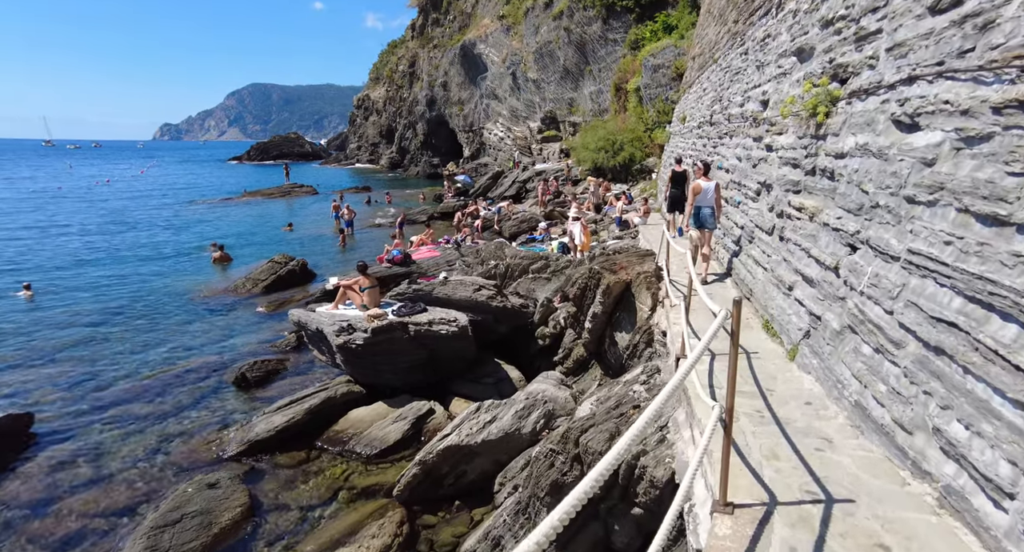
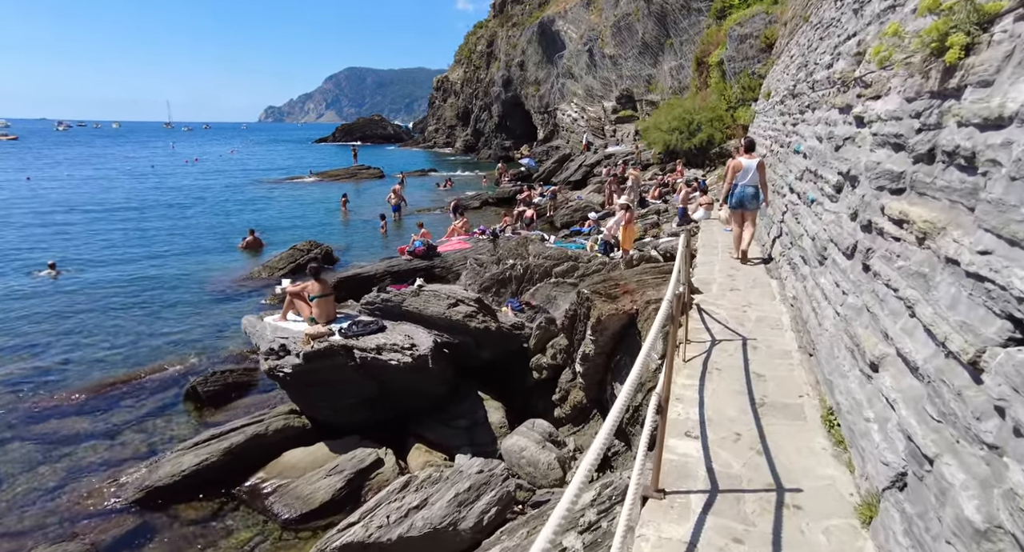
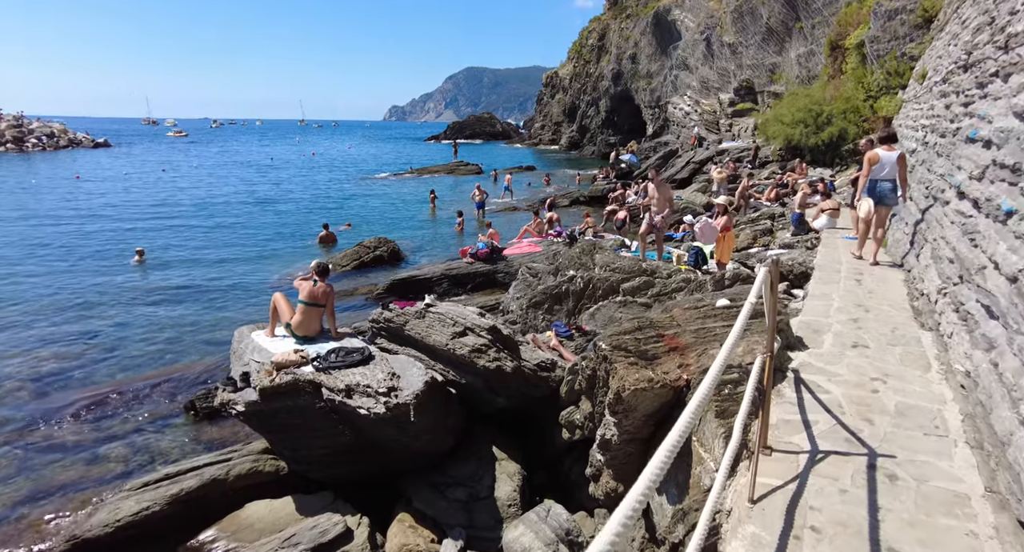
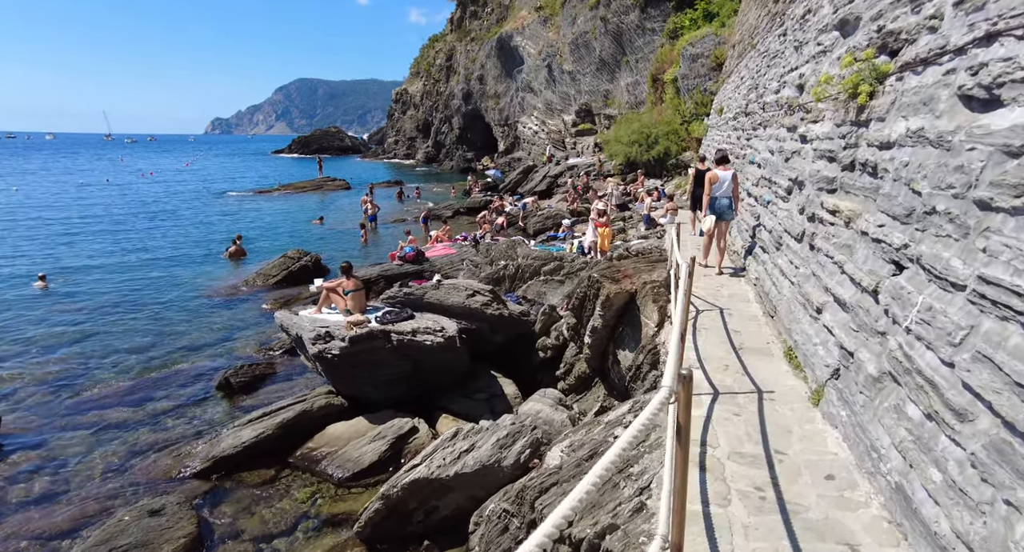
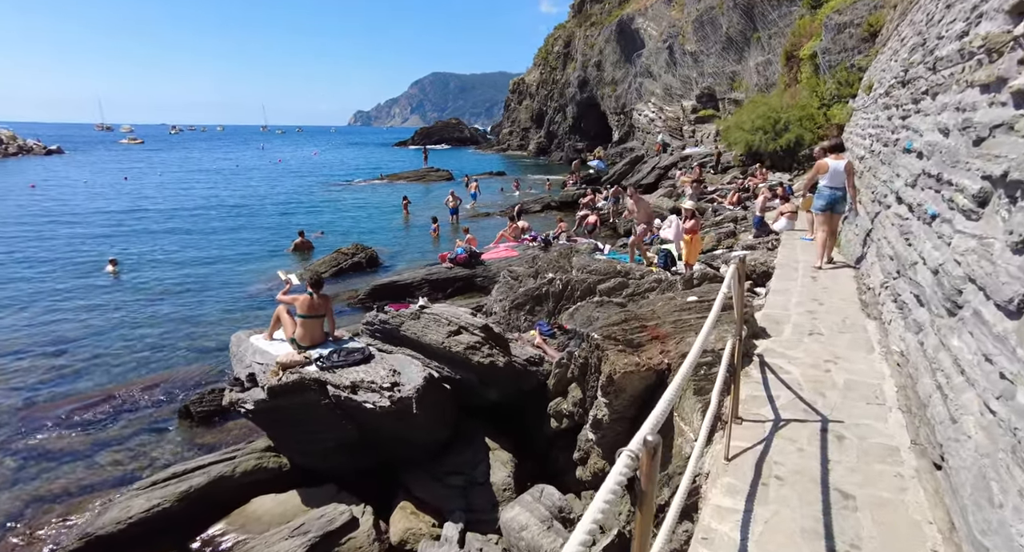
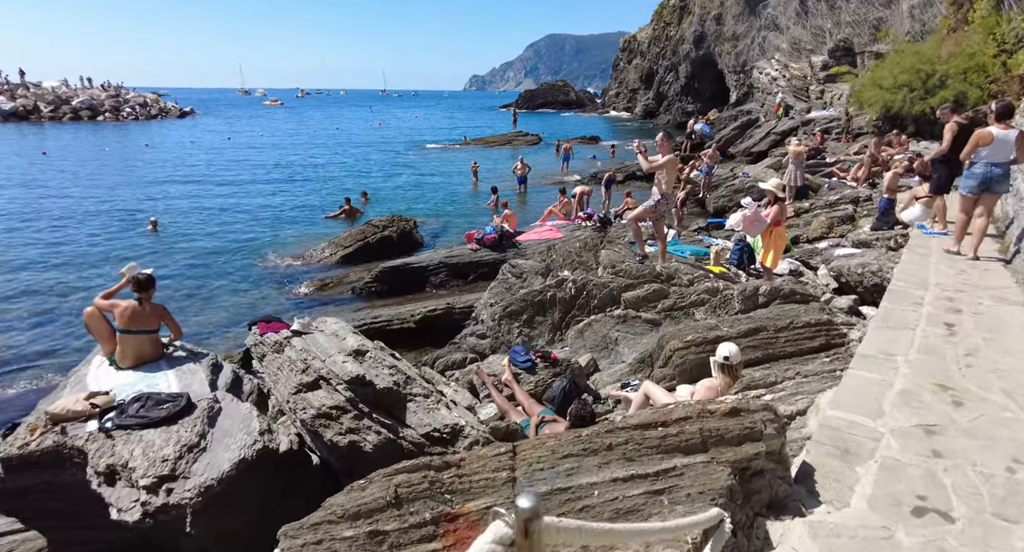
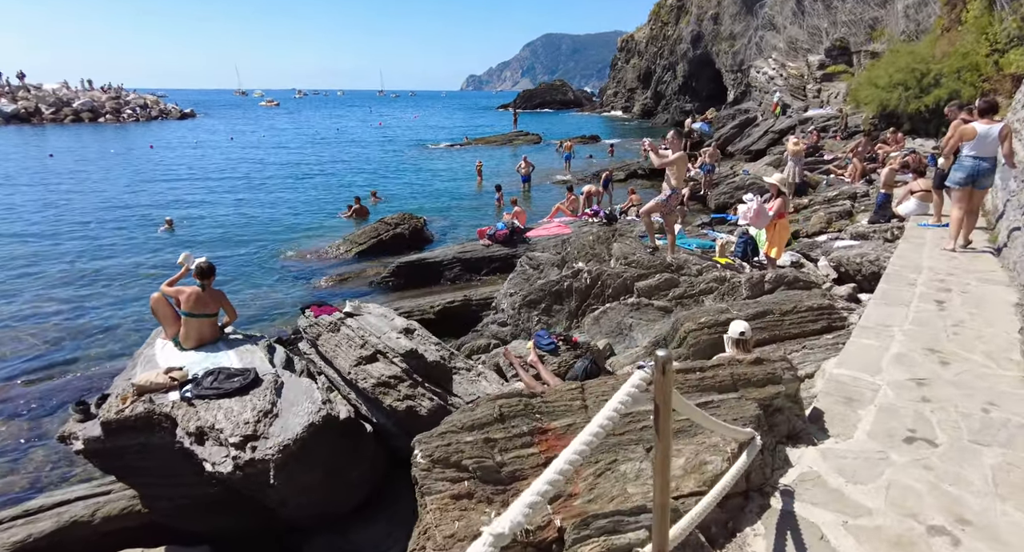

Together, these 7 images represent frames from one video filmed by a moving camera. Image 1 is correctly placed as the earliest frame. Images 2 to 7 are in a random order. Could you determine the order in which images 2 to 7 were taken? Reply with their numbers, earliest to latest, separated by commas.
4, 2, 5, 3, 7, 6
